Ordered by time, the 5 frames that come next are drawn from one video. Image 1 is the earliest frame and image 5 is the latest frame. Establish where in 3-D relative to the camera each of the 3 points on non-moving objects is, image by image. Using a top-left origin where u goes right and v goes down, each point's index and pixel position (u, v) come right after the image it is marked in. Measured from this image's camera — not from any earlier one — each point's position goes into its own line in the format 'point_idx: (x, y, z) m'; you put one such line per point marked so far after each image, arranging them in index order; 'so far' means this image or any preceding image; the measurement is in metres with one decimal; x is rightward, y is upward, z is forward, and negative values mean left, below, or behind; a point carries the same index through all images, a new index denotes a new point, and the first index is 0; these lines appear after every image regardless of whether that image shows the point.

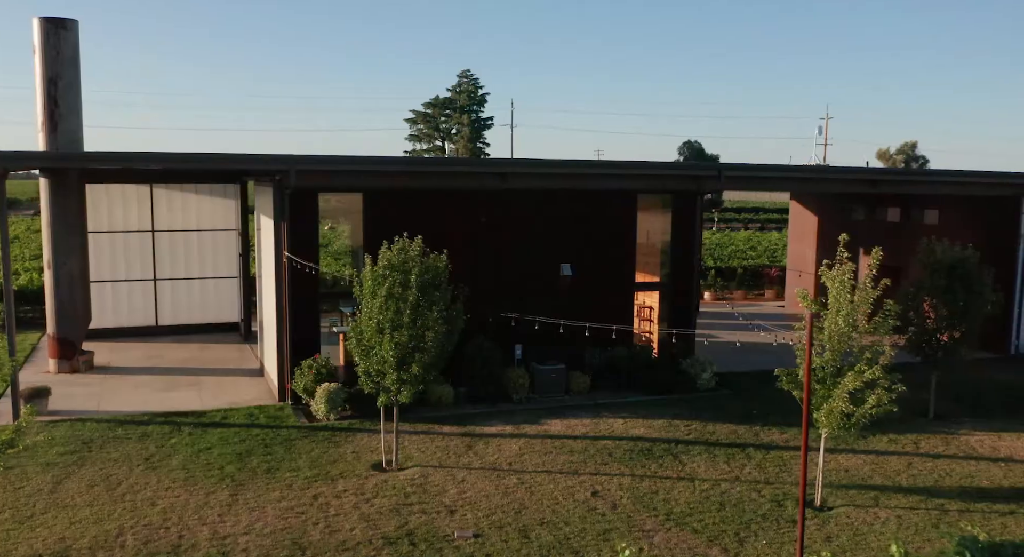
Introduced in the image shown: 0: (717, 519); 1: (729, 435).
0: (+2.3, -2.7, +10.1) m
1: (+3.2, -2.3, +13.3) m
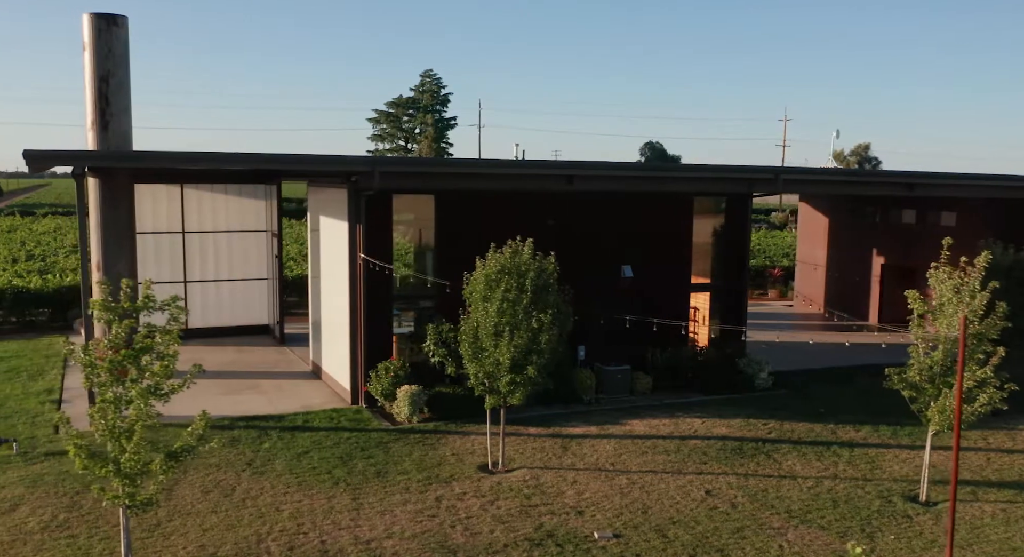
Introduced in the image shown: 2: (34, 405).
0: (+3.7, -2.7, +10.4) m
1: (+4.4, -2.3, +13.5) m
2: (-7.5, -2.0, +14.3) m
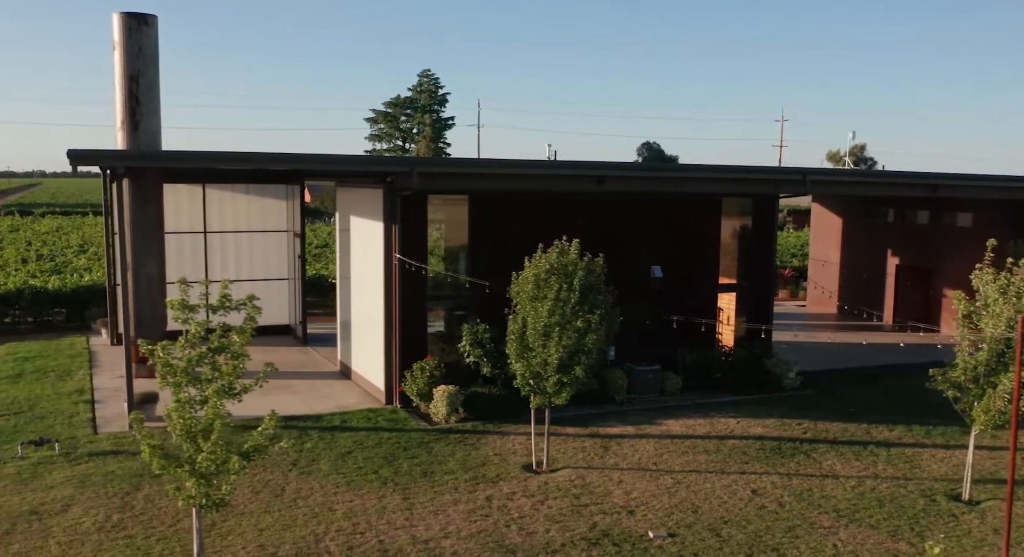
0: (+4.3, -2.7, +10.4) m
1: (+4.9, -2.3, +13.6) m
2: (-6.9, -2.0, +14.3) m
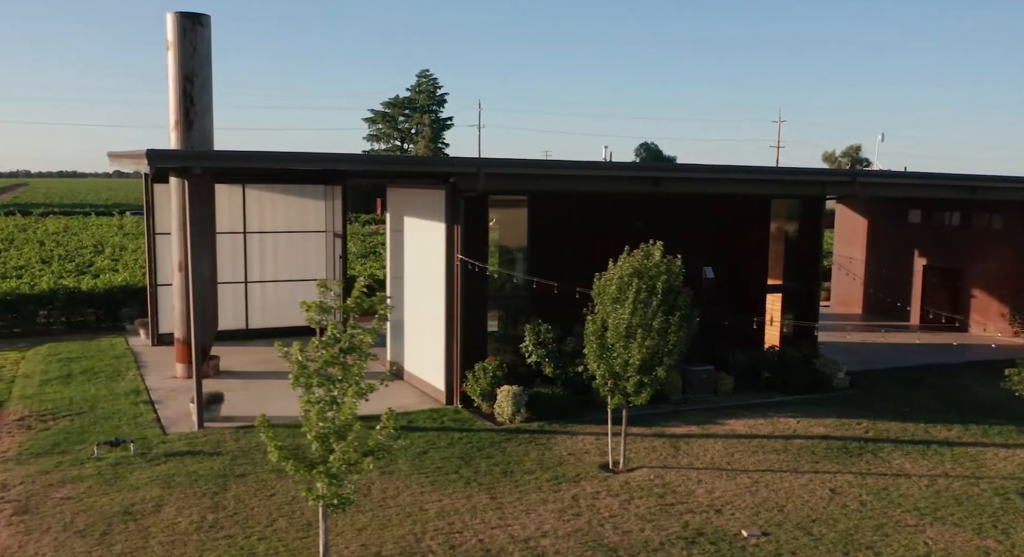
0: (+5.3, -2.7, +10.6) m
1: (+5.9, -2.3, +13.7) m
2: (-6.0, -2.0, +14.3) m
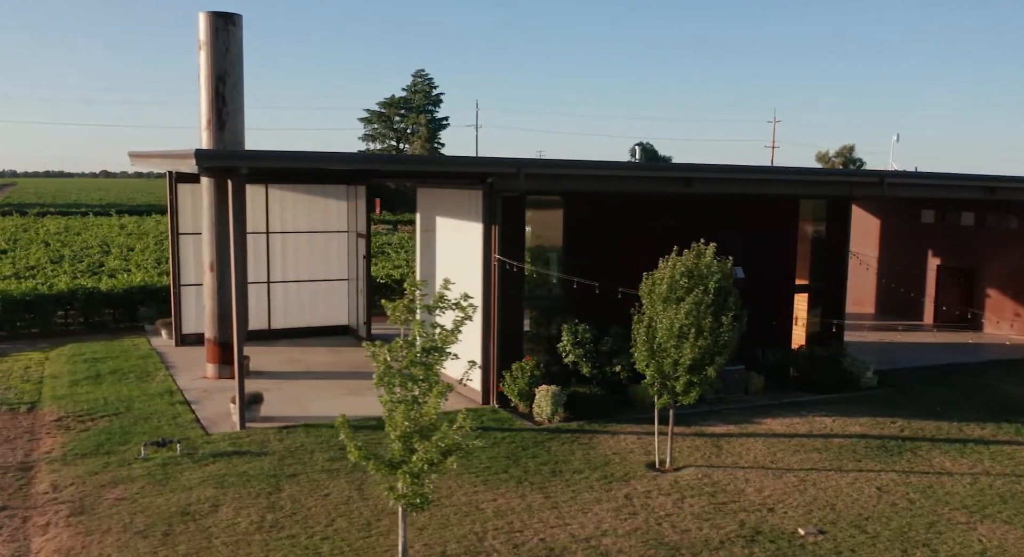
0: (+5.9, -2.7, +10.7) m
1: (+6.5, -2.3, +13.9) m
2: (-5.4, -2.0, +14.3) m
